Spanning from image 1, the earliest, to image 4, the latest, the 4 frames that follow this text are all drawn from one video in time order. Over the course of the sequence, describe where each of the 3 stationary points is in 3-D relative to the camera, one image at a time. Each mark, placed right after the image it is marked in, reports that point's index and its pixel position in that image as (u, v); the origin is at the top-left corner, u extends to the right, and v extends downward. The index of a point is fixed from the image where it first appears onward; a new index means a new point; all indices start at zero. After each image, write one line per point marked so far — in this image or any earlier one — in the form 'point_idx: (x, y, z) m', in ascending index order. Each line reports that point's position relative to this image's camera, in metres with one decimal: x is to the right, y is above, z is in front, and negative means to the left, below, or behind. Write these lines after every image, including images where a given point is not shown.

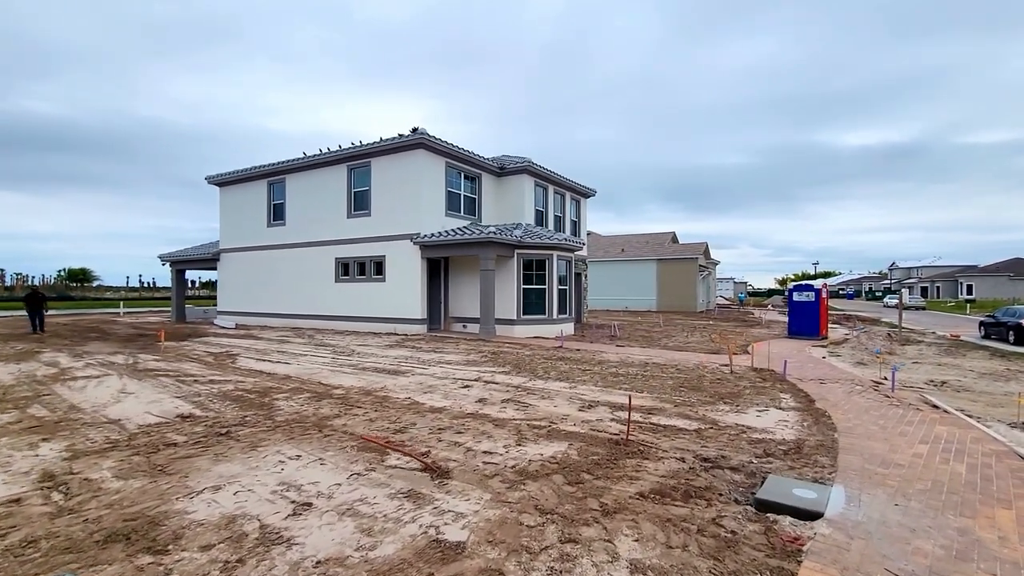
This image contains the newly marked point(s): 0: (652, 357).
0: (+3.2, -1.6, +11.1) m
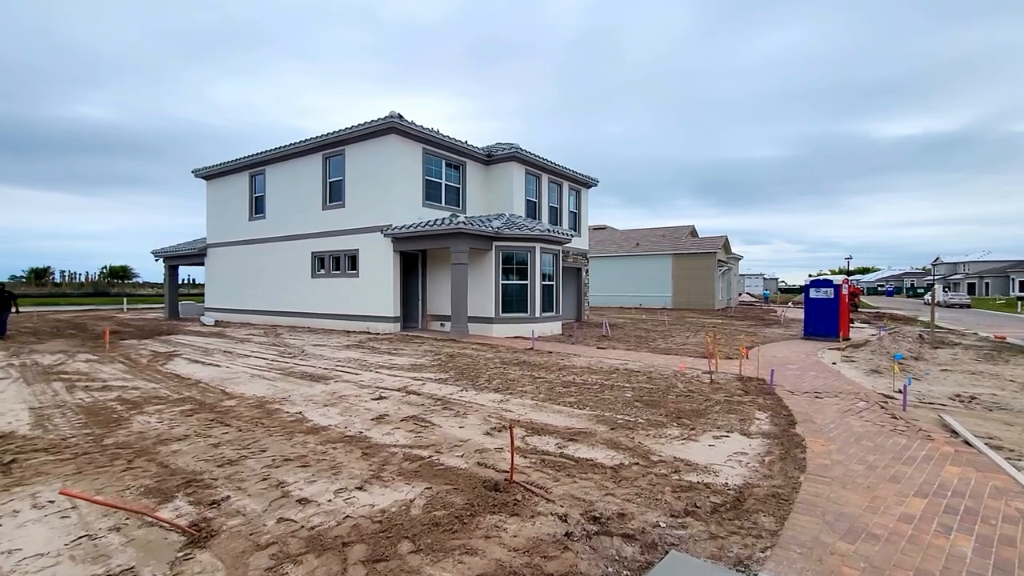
0: (+2.3, -1.5, +9.7) m
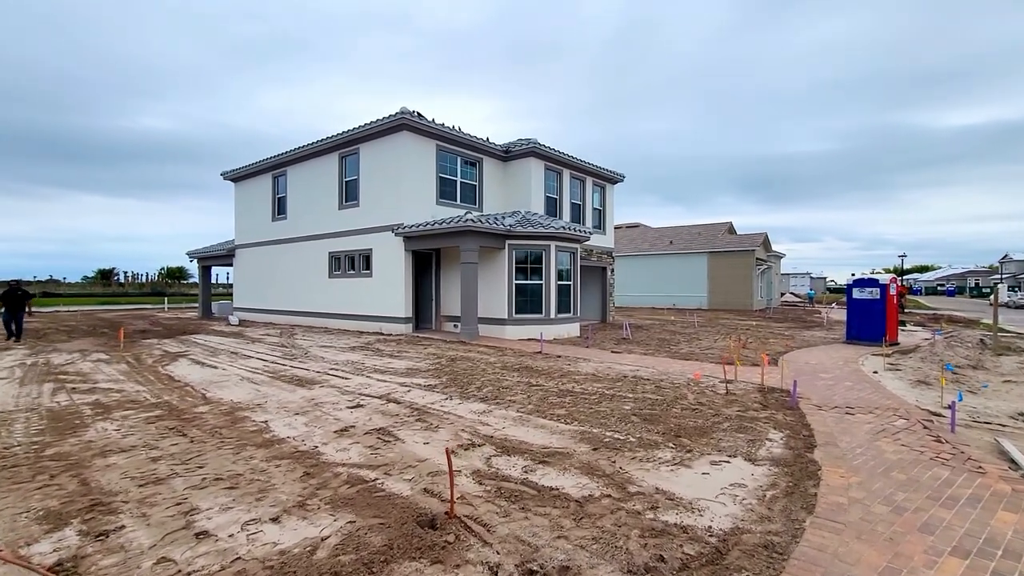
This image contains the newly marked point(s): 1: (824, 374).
0: (+2.4, -1.5, +9.0) m
1: (+5.6, -1.6, +8.8) m
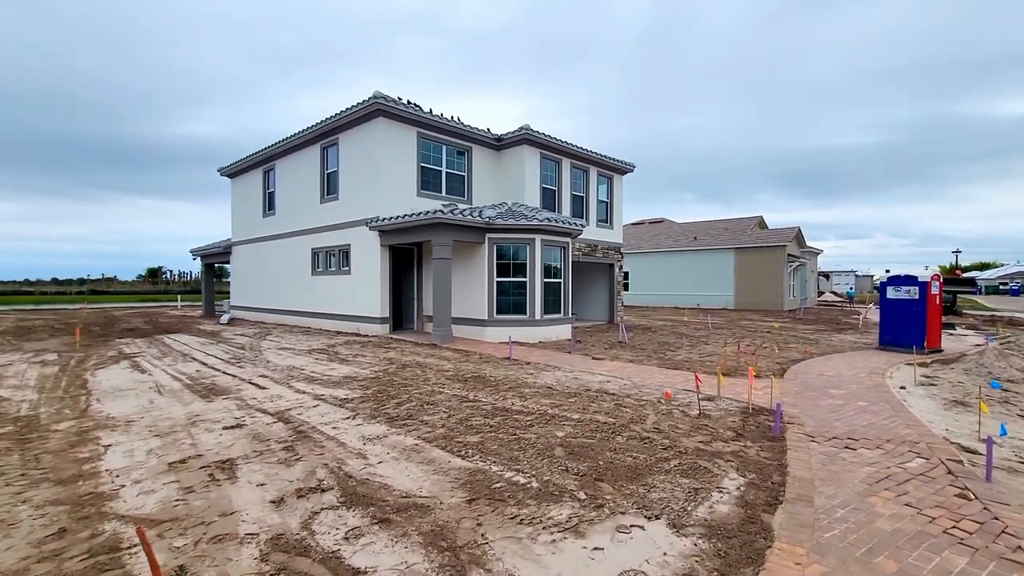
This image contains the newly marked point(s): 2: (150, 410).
0: (+1.6, -1.5, +7.7) m
1: (+4.8, -1.5, +7.3) m
2: (-4.4, -1.5, +5.9) m
